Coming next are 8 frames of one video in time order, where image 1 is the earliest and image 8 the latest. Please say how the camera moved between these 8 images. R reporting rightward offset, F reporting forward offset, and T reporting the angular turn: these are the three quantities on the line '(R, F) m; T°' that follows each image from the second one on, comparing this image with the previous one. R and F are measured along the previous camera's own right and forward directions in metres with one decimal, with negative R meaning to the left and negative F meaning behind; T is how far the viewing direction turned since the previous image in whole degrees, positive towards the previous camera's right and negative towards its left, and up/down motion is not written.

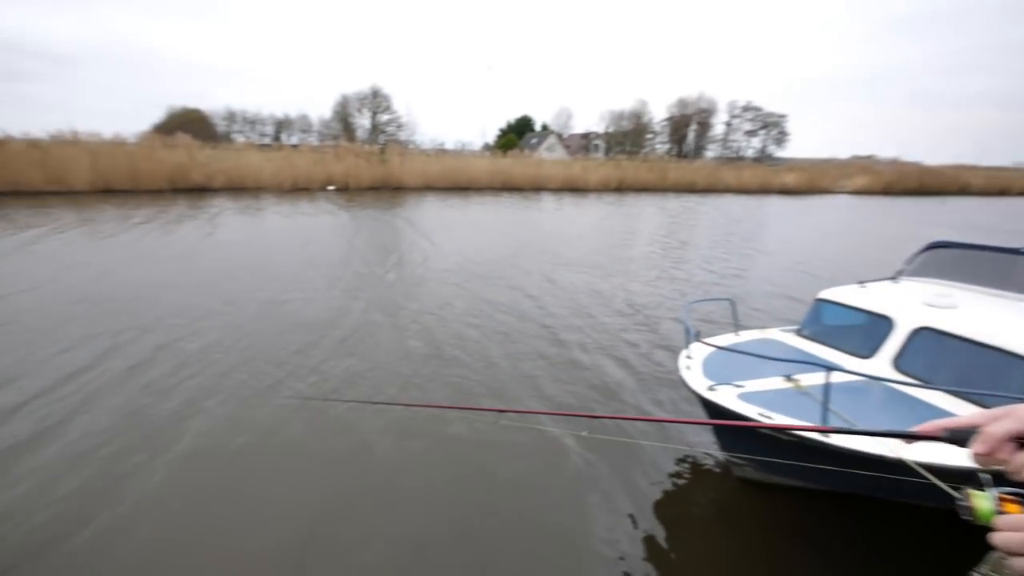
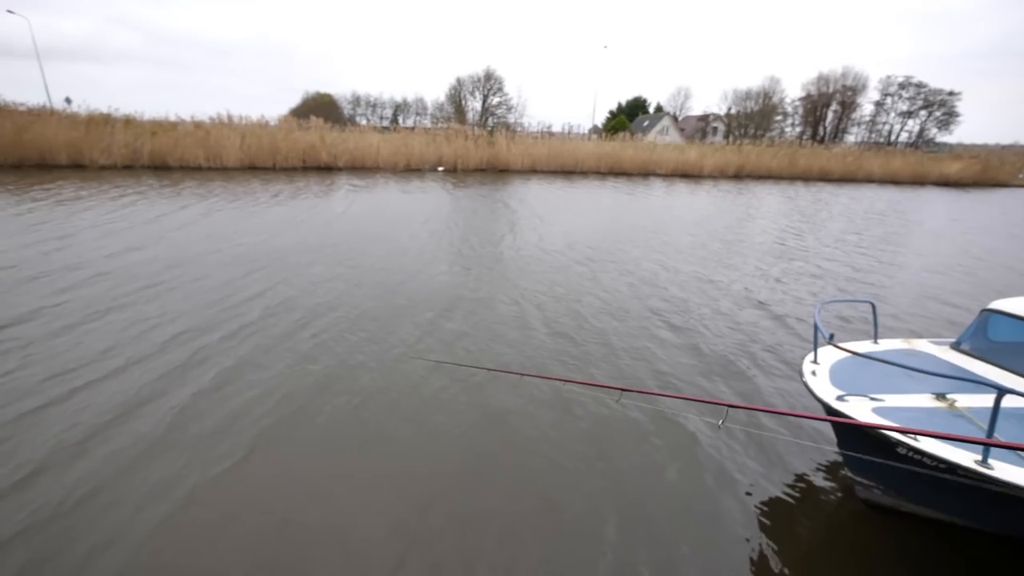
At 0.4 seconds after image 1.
(-0.2, +1.3) m; -10°
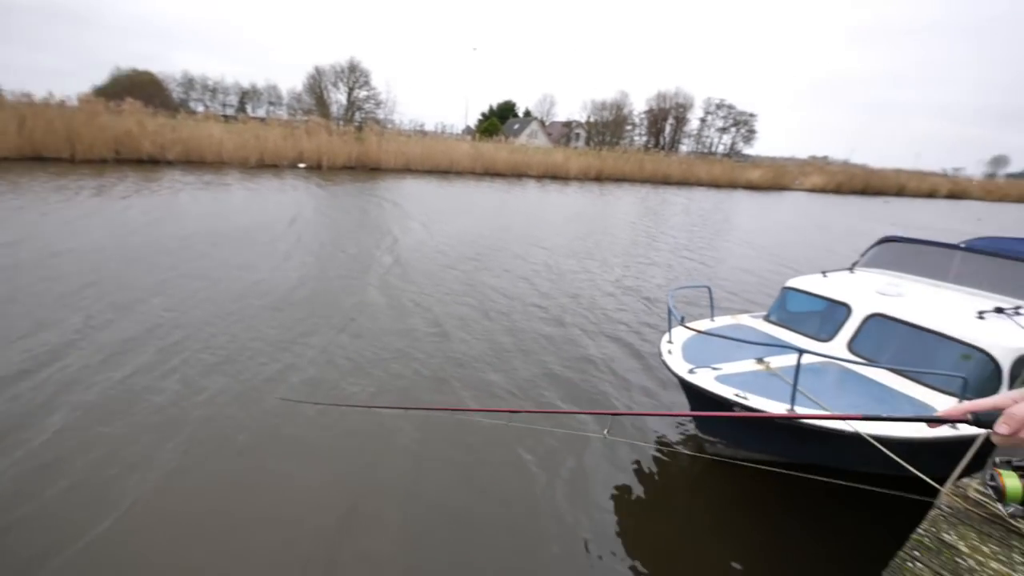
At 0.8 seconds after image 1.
(-0.5, -2.9) m; +12°
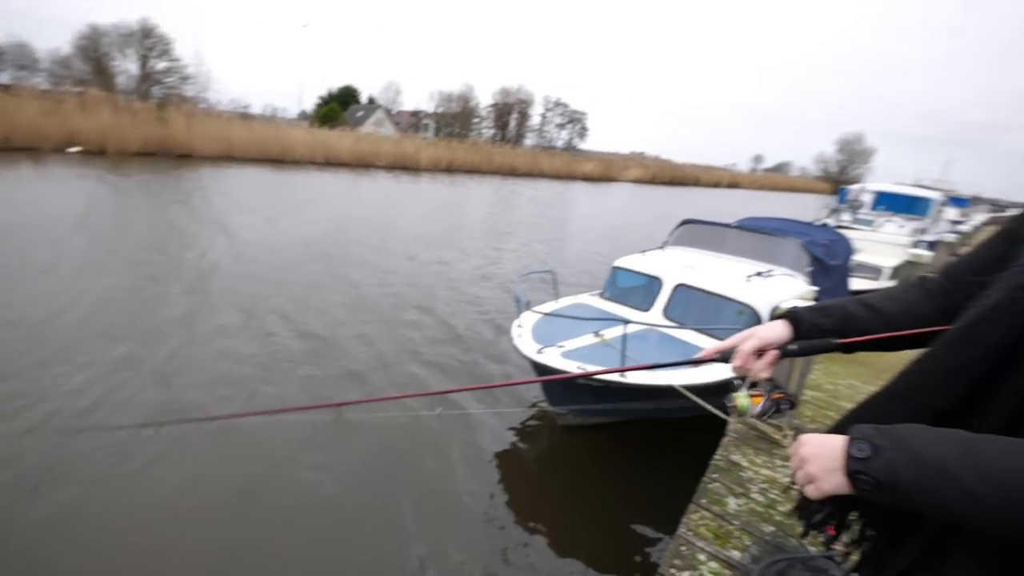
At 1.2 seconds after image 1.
(-0.8, -2.3) m; +14°
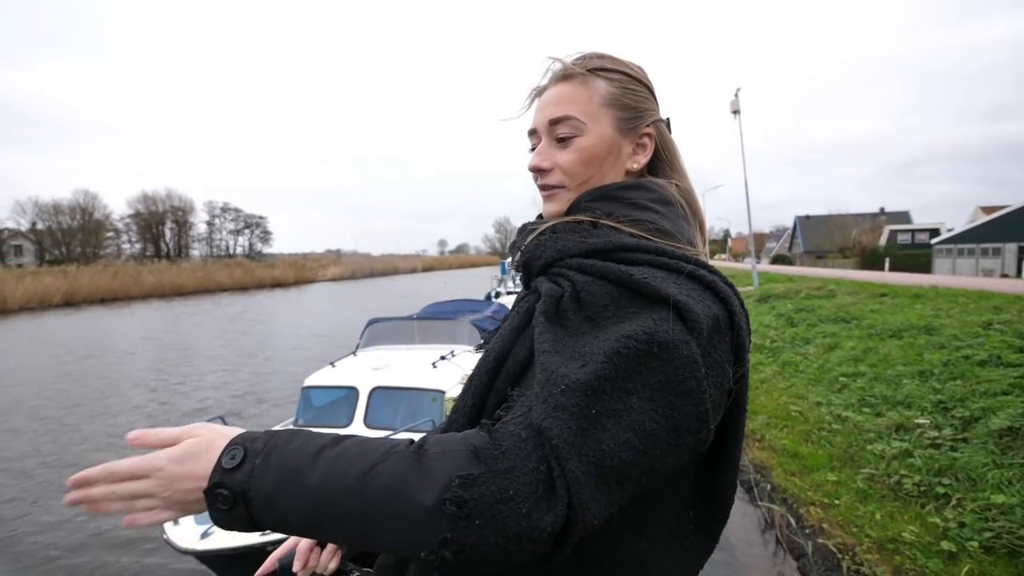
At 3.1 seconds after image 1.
(-0.5, +2.0) m; +31°
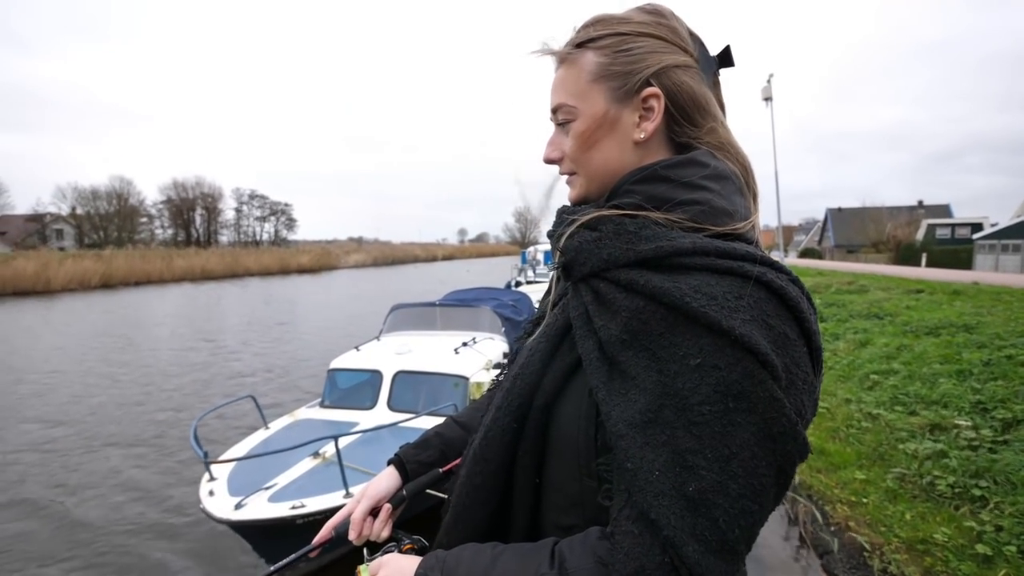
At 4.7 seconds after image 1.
(0.0, +0.1) m; -2°
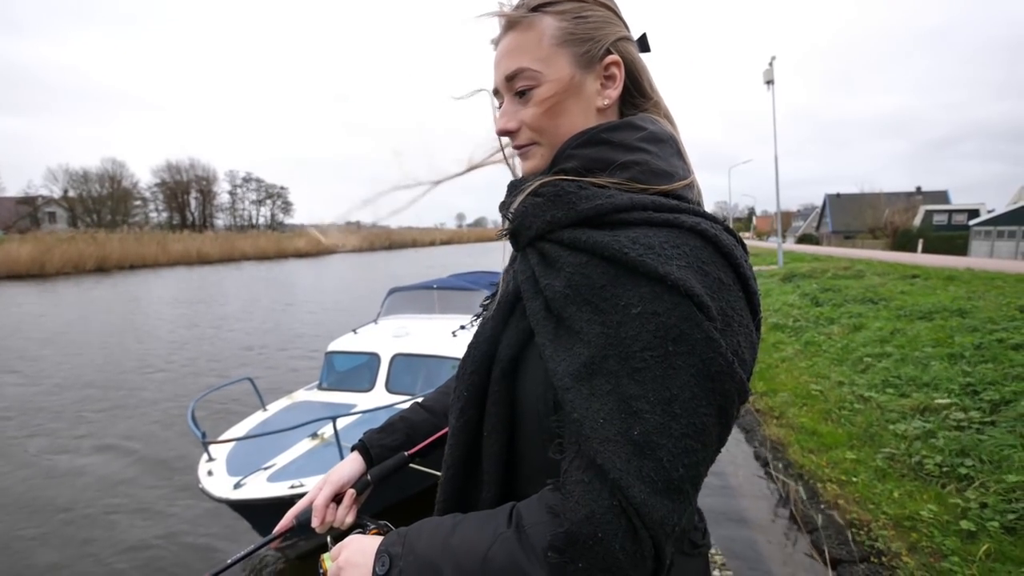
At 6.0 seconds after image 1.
(0.0, 0.0) m; 0°
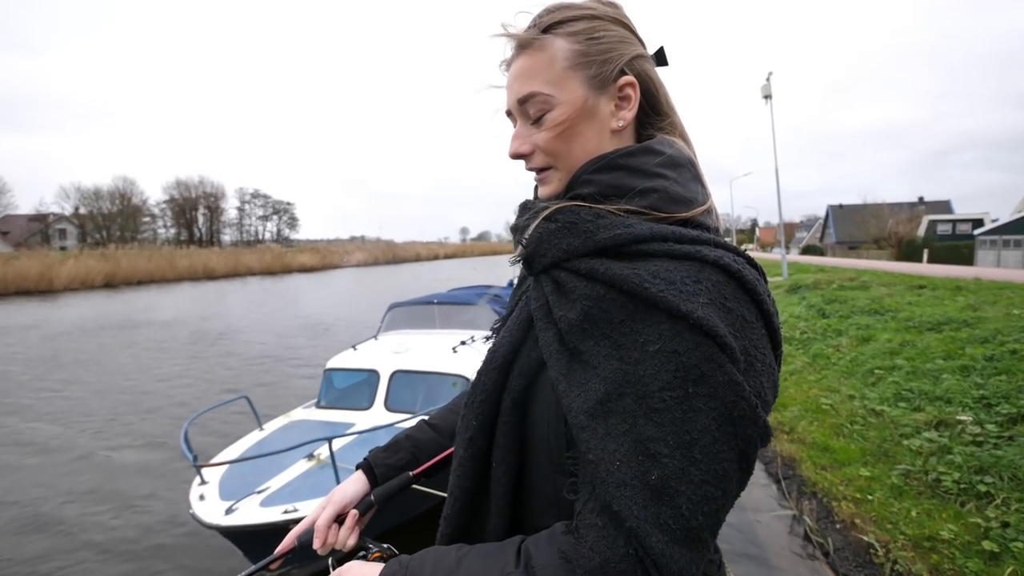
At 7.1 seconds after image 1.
(0.0, 0.0) m; 0°
